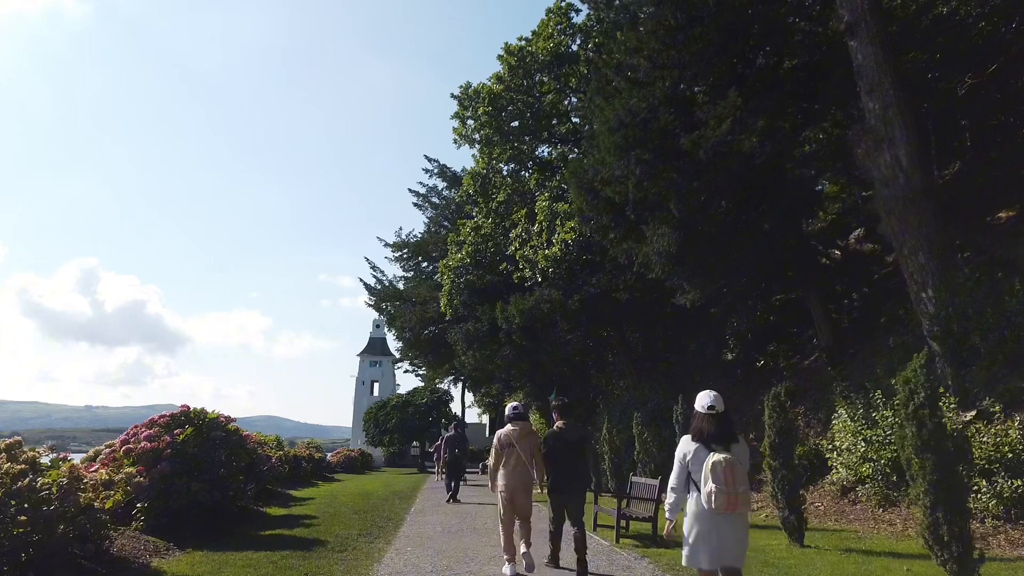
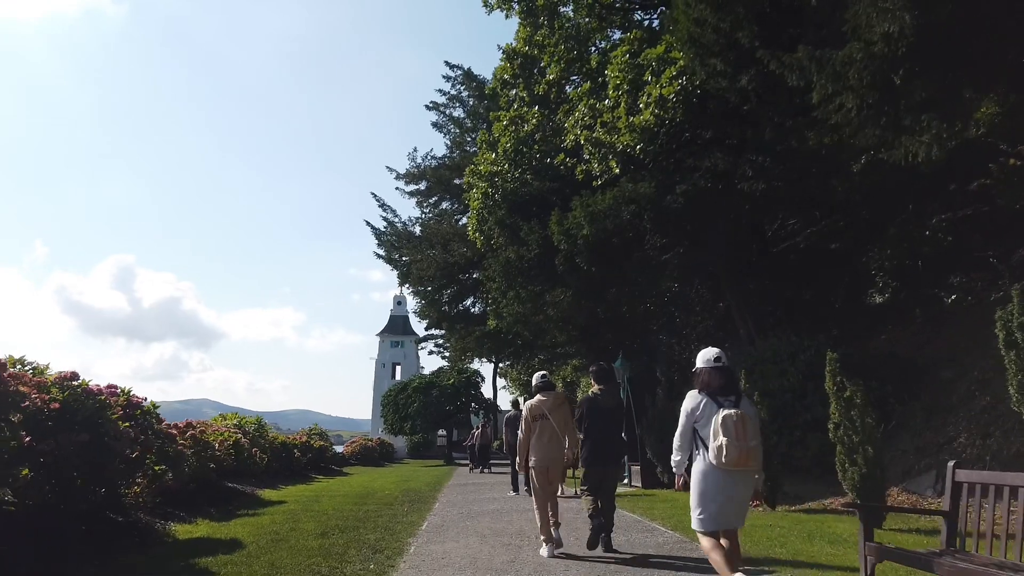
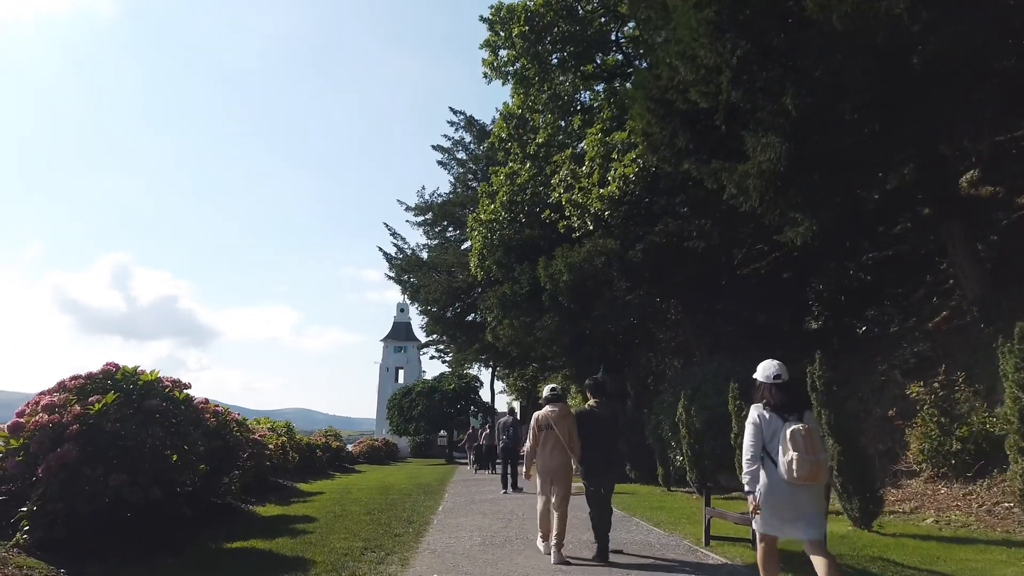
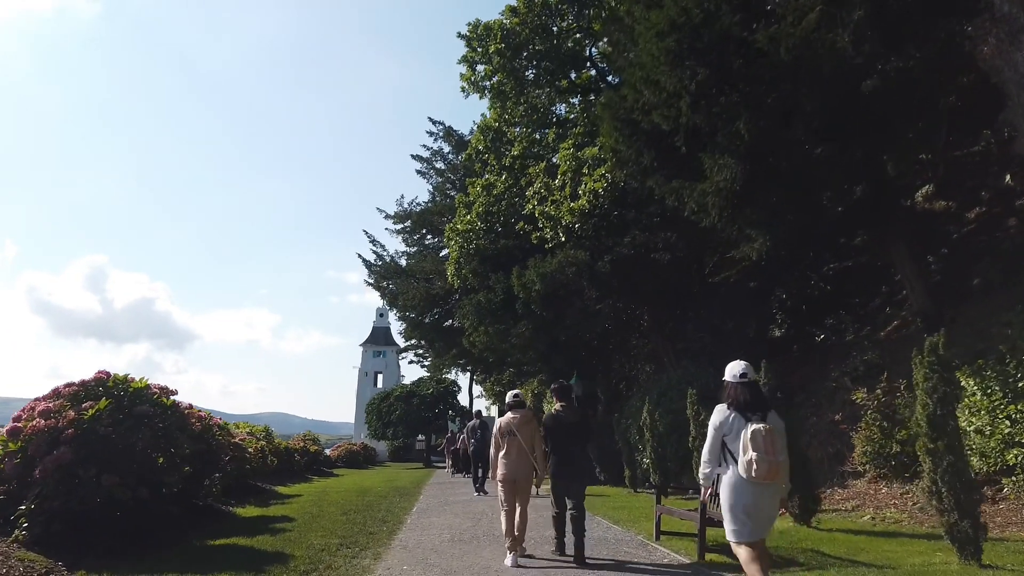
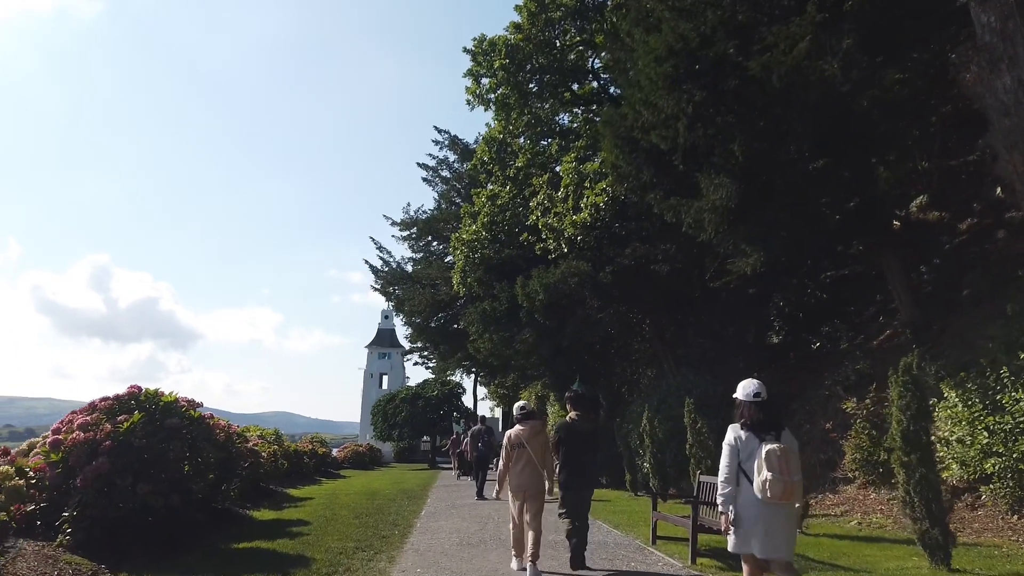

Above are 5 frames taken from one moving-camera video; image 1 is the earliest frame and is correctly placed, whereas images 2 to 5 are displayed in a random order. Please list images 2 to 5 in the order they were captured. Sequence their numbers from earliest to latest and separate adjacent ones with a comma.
5, 4, 3, 2
